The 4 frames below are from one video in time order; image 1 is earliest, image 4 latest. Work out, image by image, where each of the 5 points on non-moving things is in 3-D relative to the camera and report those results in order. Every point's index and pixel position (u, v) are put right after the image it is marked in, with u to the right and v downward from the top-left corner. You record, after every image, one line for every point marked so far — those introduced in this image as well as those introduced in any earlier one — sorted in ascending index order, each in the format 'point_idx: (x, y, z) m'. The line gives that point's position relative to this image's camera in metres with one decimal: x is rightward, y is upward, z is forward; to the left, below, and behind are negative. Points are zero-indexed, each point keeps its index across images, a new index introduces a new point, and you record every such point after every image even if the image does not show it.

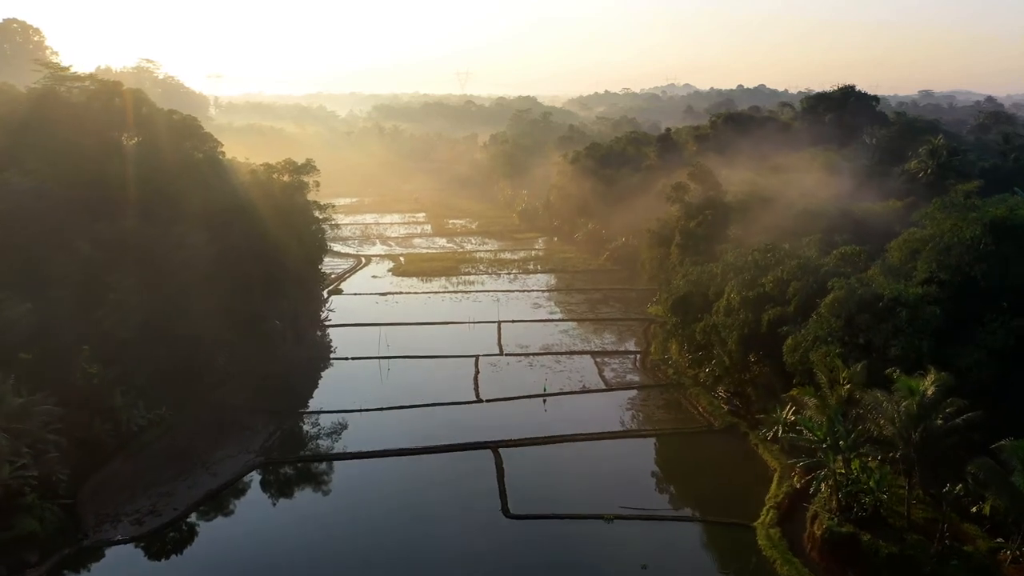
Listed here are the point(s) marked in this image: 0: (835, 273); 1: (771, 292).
0: (+7.9, +0.4, +16.3) m
1: (+6.6, -0.1, +17.2) m
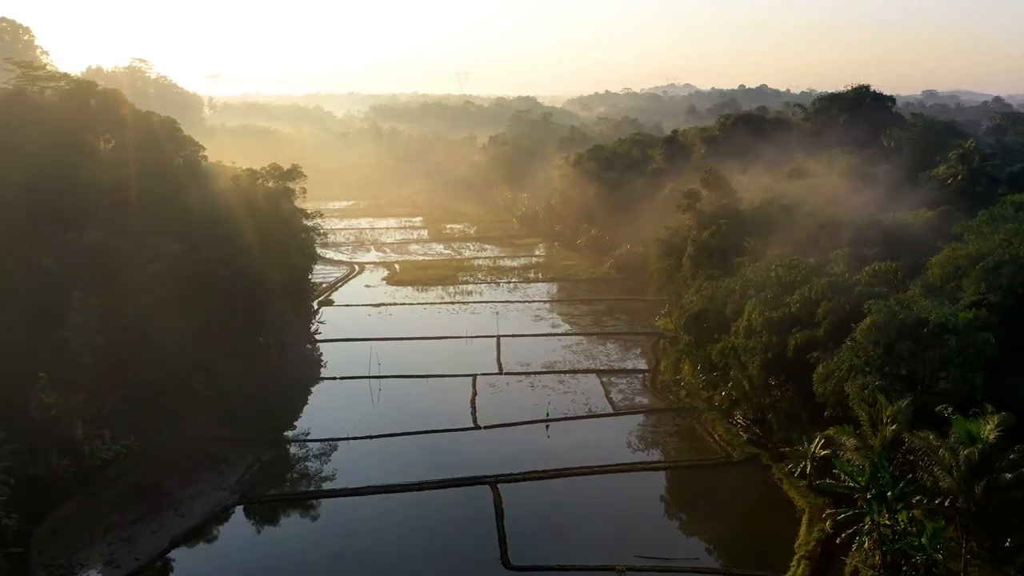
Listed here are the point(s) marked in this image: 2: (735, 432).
0: (+7.9, -0.1, +14.7) m
1: (+6.6, -0.6, +15.6) m
2: (+6.0, -3.9, +18.1) m
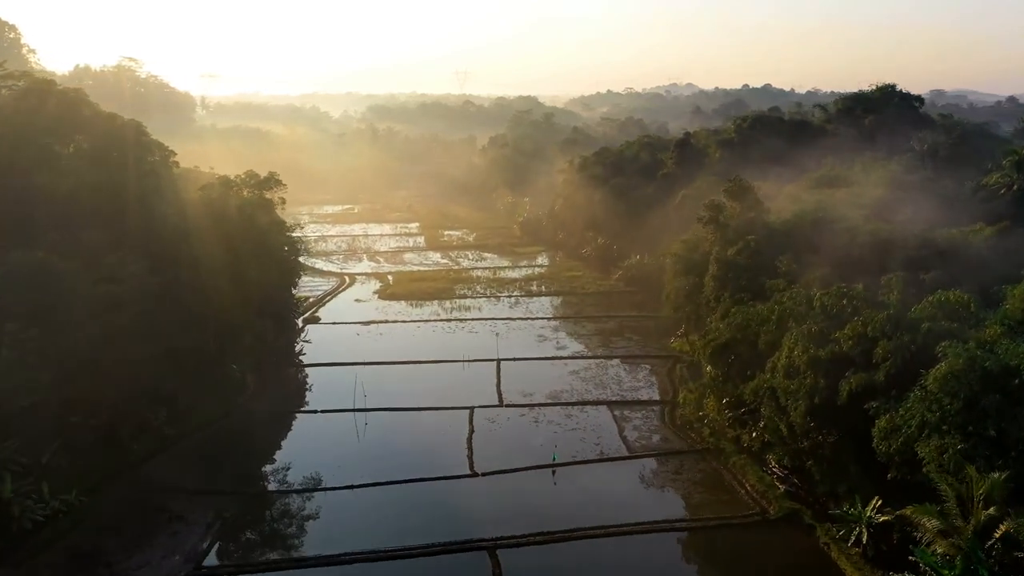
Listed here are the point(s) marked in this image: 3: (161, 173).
0: (+7.9, -0.8, +12.4) m
1: (+6.7, -1.3, +13.3) m
2: (+6.1, -4.6, +15.8) m
3: (-10.7, +3.4, +19.7) m
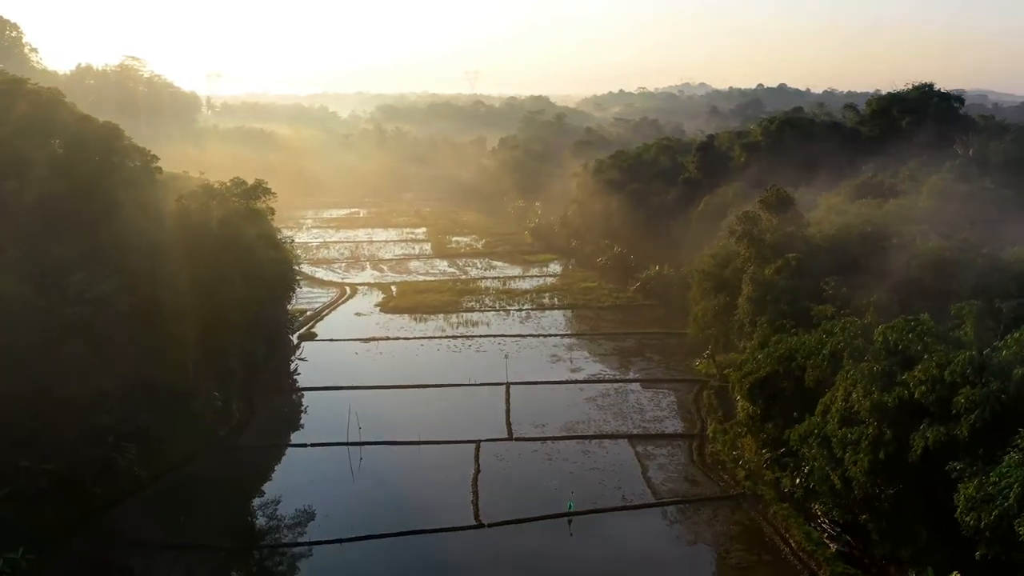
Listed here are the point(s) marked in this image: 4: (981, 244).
0: (+8.1, -1.4, +10.3) m
1: (+6.9, -1.9, +11.2) m
2: (+6.3, -5.2, +13.8) m
3: (-10.4, +2.8, +17.9) m
4: (+11.0, +1.1, +15.6) m
